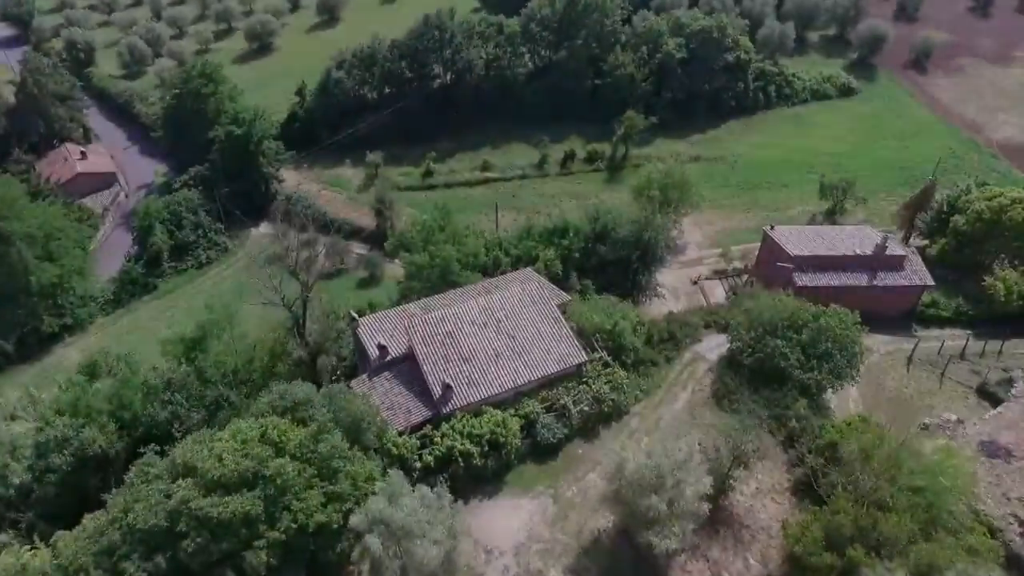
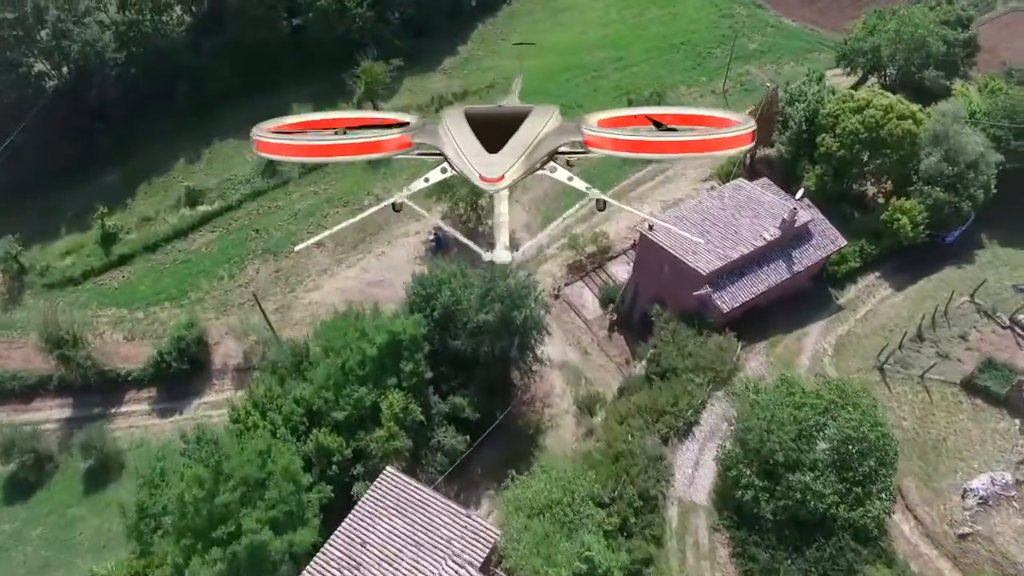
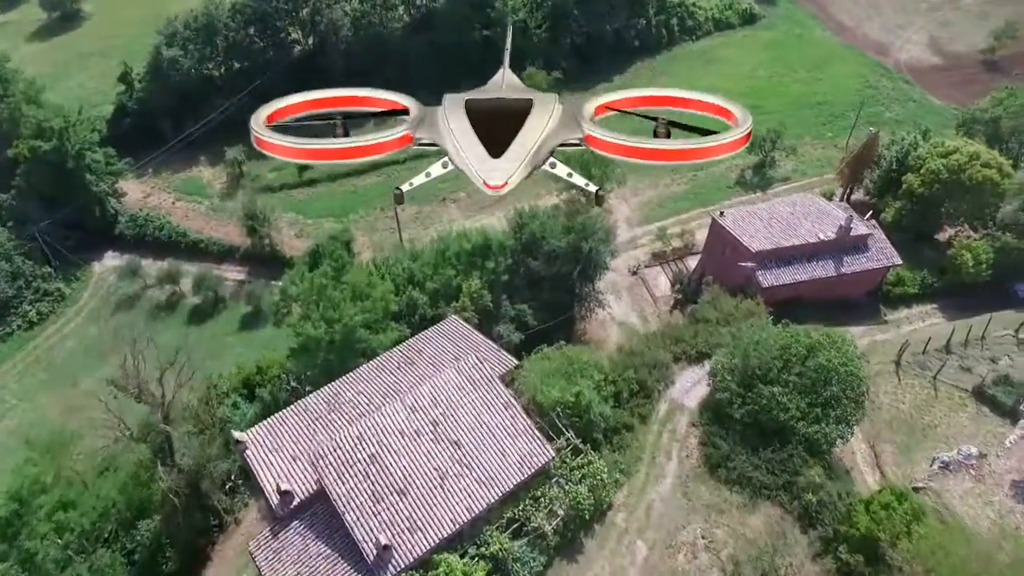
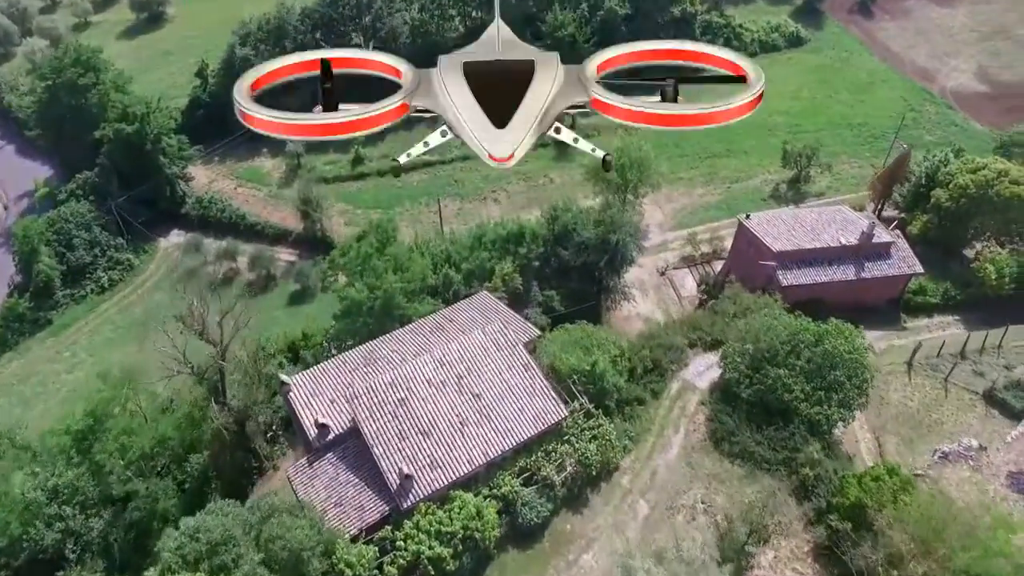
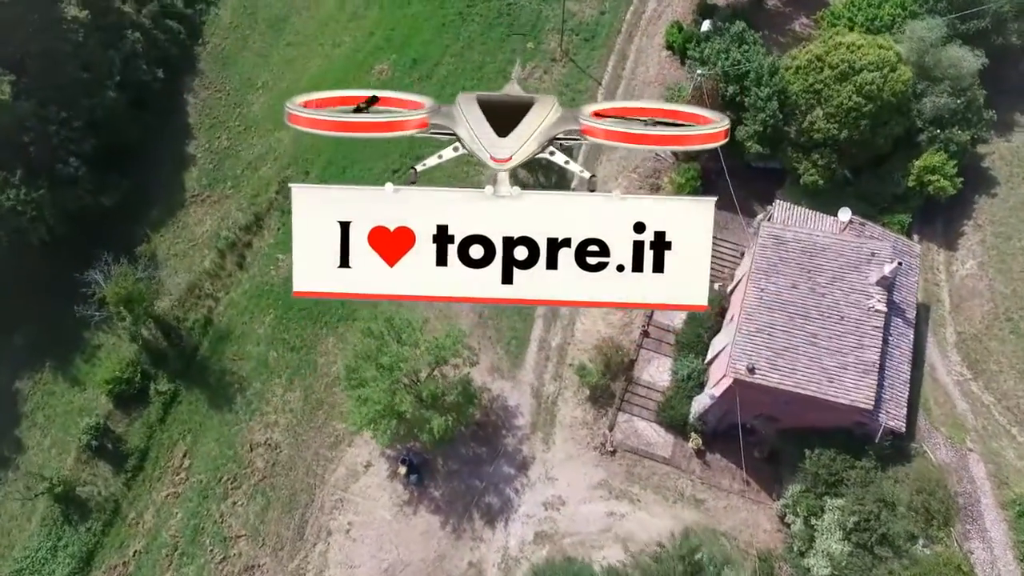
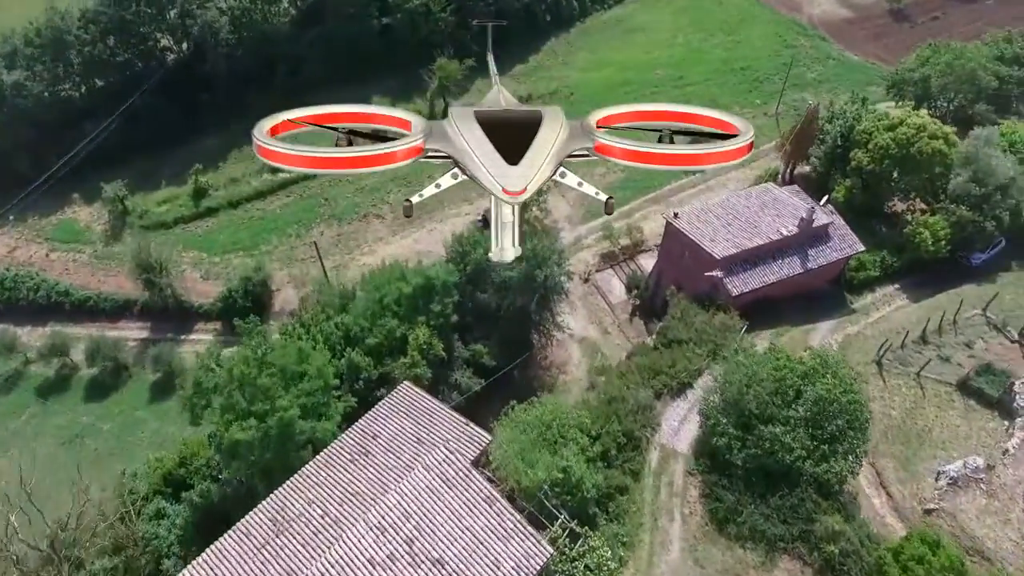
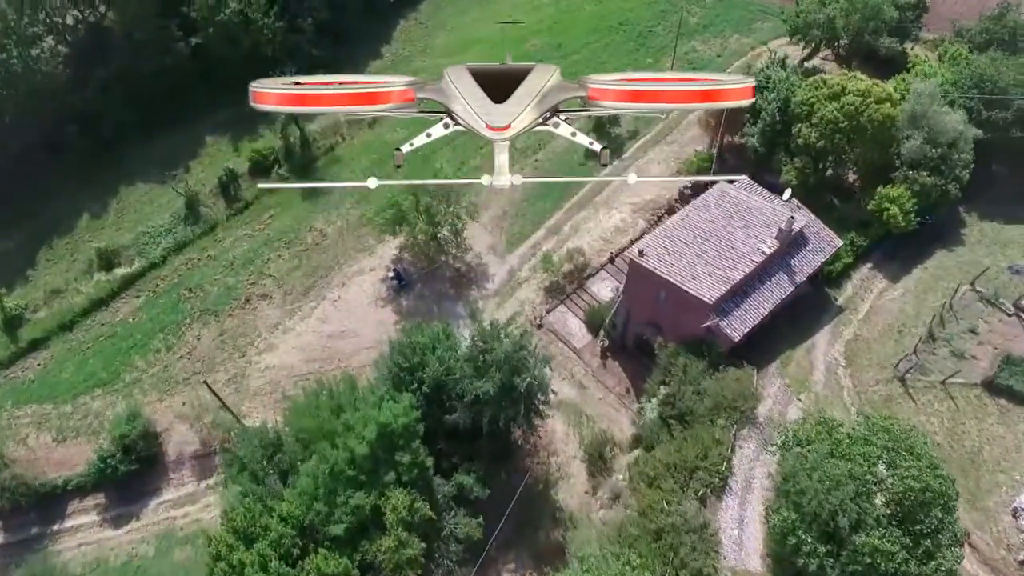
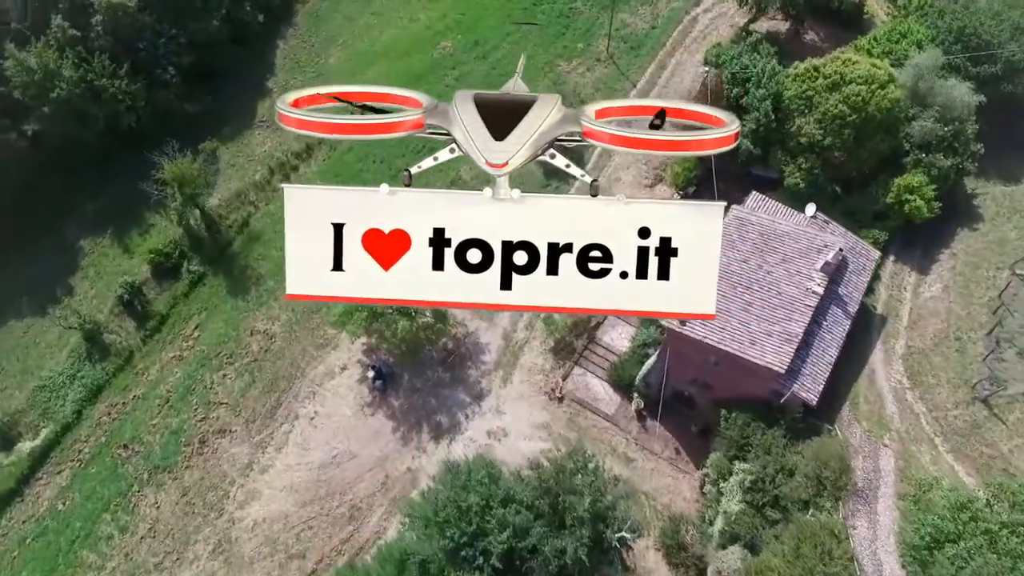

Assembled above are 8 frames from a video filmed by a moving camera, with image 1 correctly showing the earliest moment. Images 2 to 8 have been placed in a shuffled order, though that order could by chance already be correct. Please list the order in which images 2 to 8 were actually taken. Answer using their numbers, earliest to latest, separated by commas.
4, 3, 6, 2, 7, 8, 5
